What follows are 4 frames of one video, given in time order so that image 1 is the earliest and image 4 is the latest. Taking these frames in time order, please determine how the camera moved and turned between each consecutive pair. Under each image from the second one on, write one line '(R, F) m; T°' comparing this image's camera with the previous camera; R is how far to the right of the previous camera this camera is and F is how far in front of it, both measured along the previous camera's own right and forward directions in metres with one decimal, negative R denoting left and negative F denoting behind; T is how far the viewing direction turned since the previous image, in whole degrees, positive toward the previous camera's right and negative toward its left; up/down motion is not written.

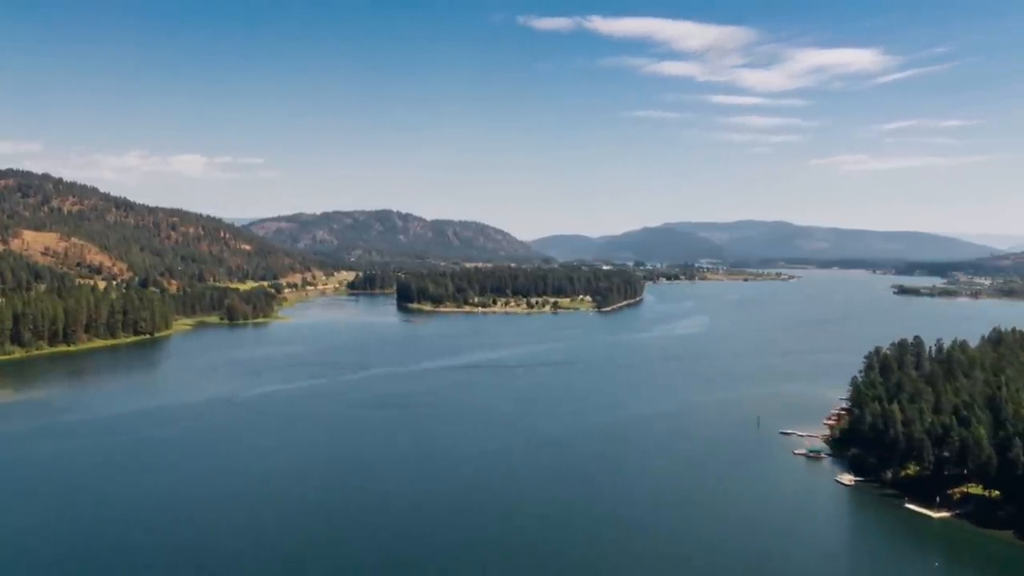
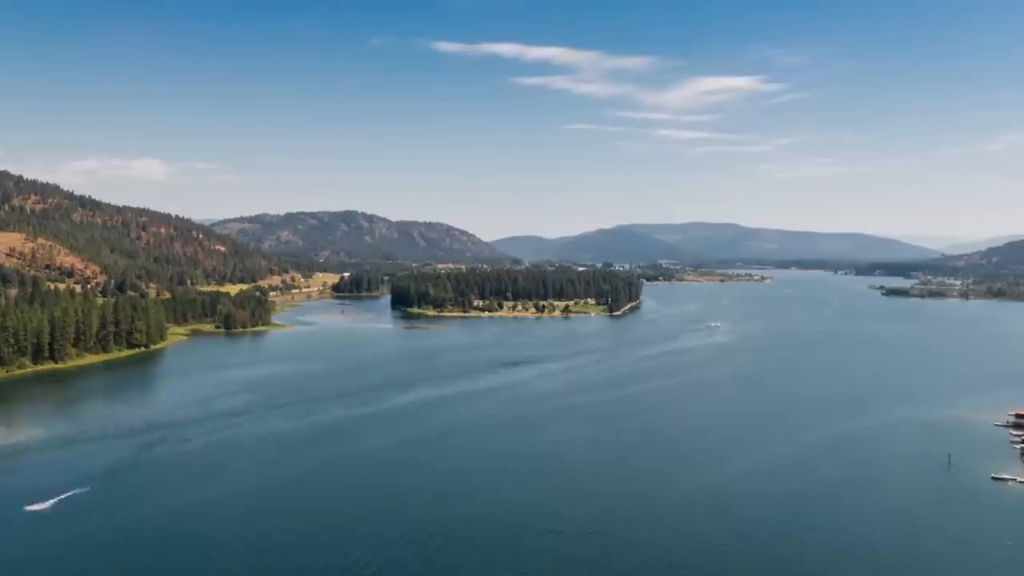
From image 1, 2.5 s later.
(-2.5, +3.4) m; +2°
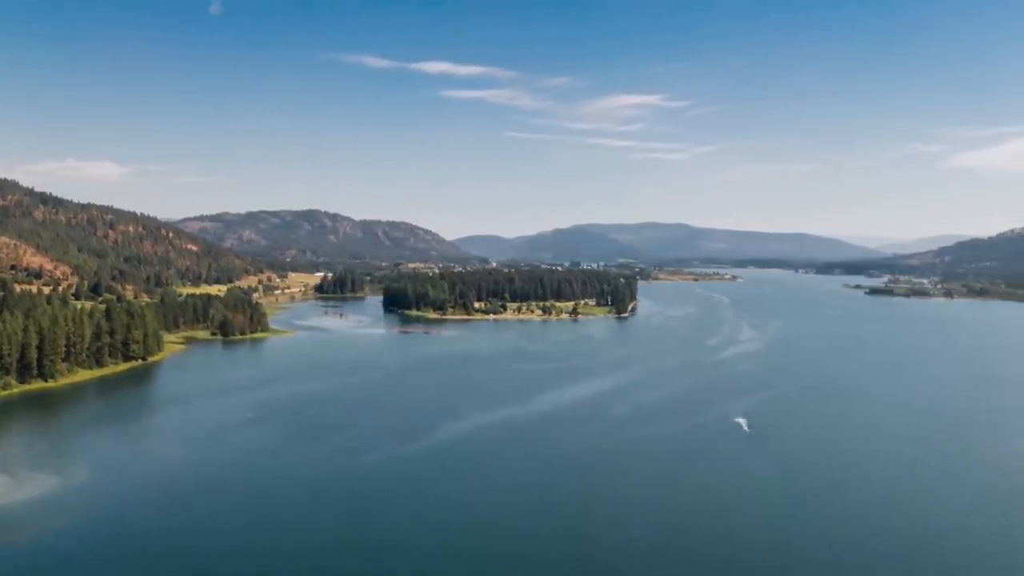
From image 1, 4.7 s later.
(-2.3, +2.9) m; +2°
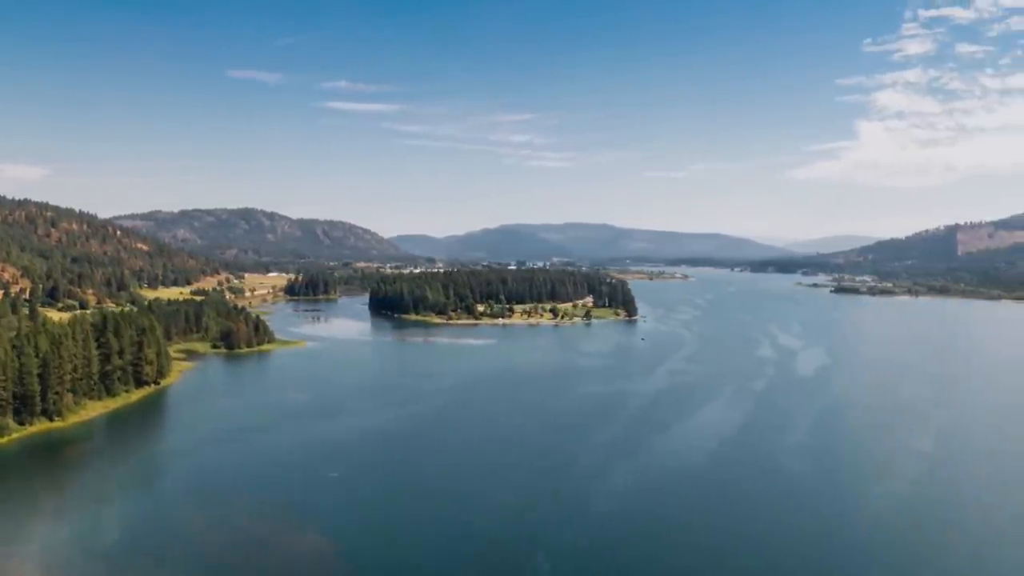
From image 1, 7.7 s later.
(-3.5, +4.0) m; +4°
